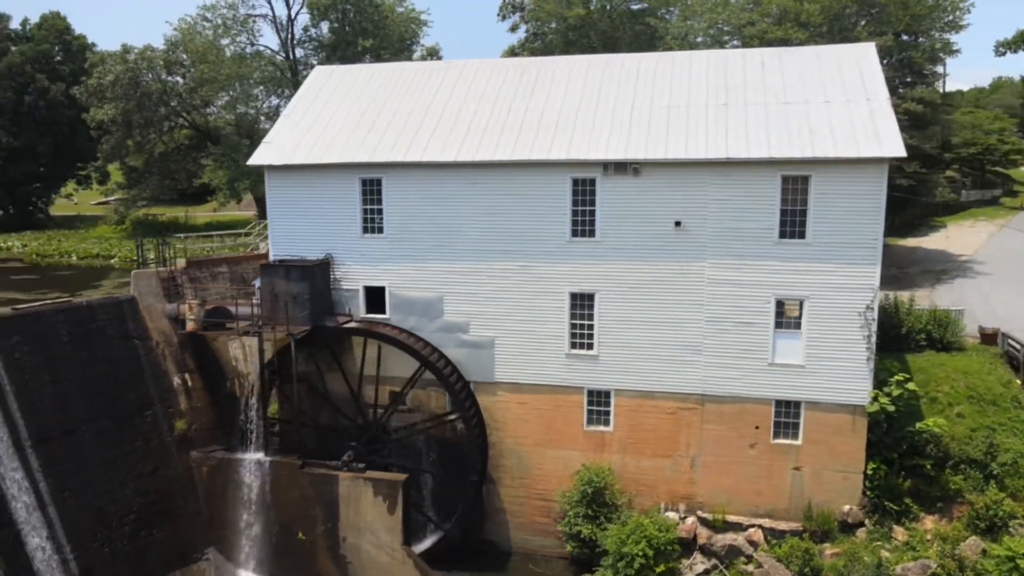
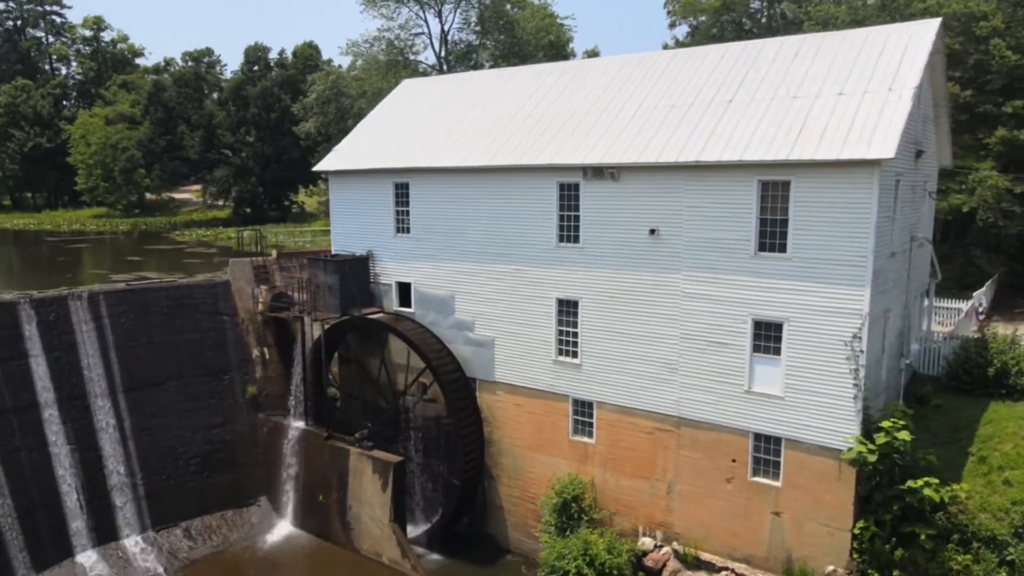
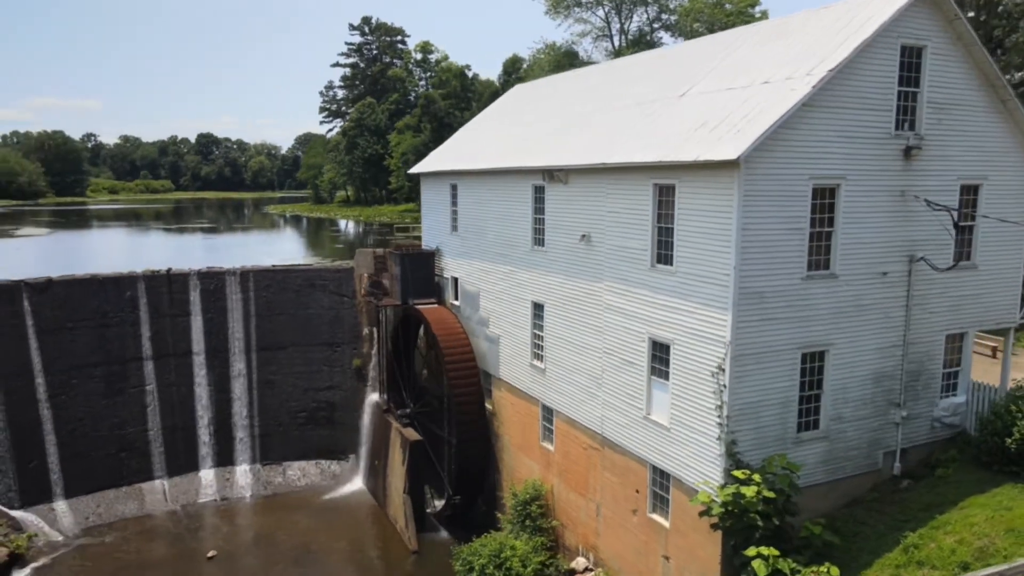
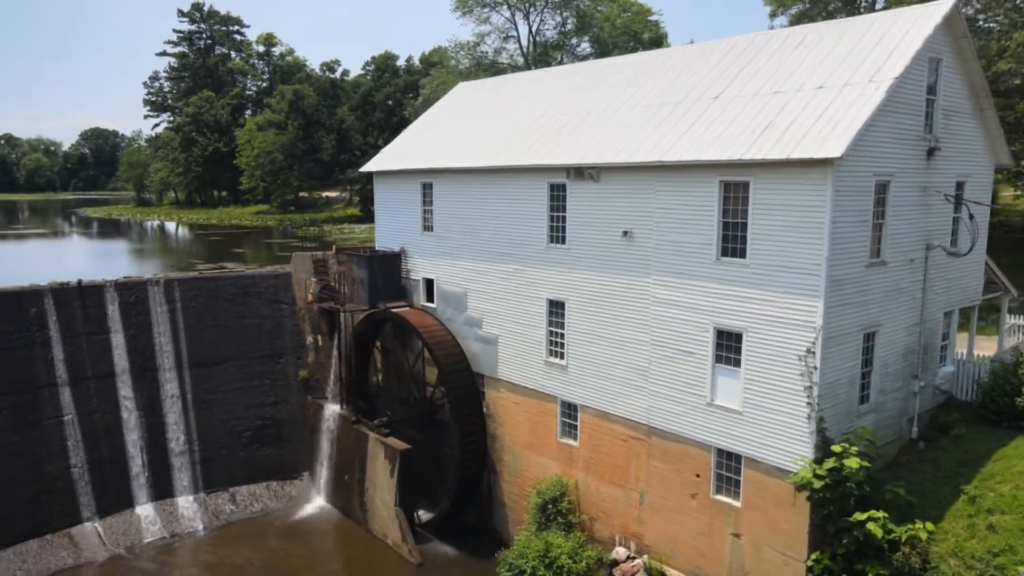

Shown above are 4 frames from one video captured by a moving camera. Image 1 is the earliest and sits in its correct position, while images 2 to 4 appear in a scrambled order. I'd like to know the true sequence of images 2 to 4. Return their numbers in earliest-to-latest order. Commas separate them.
2, 4, 3
